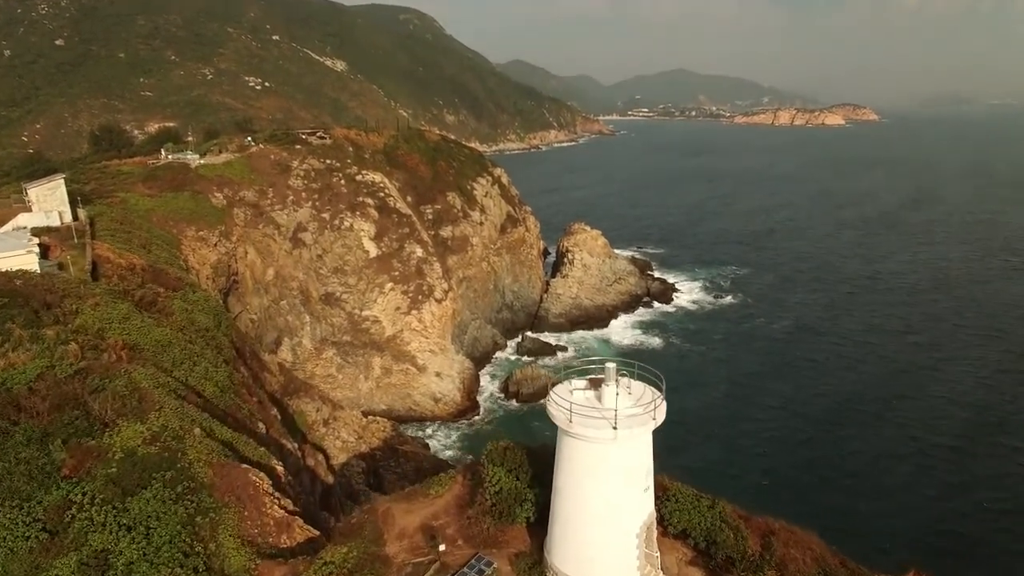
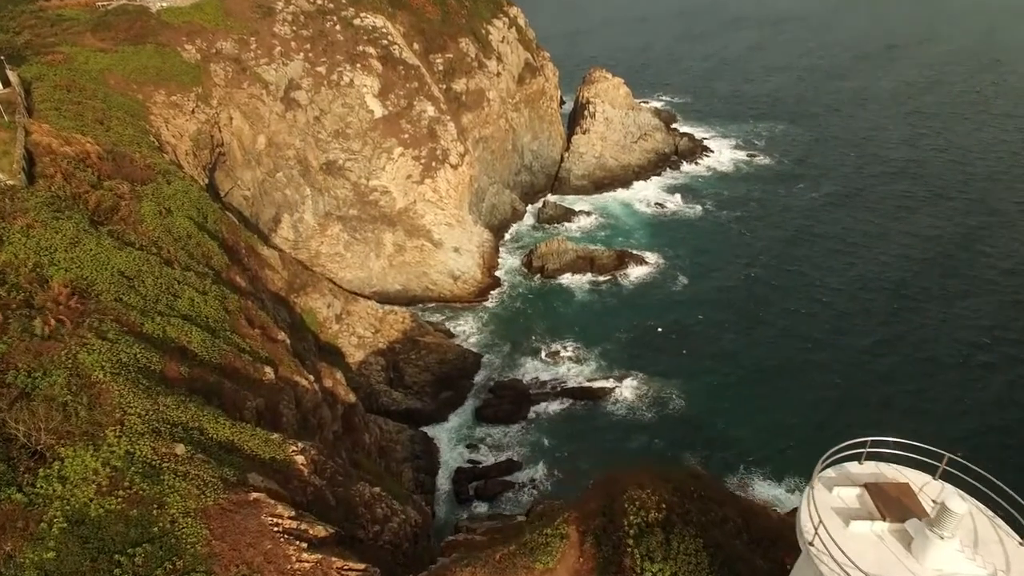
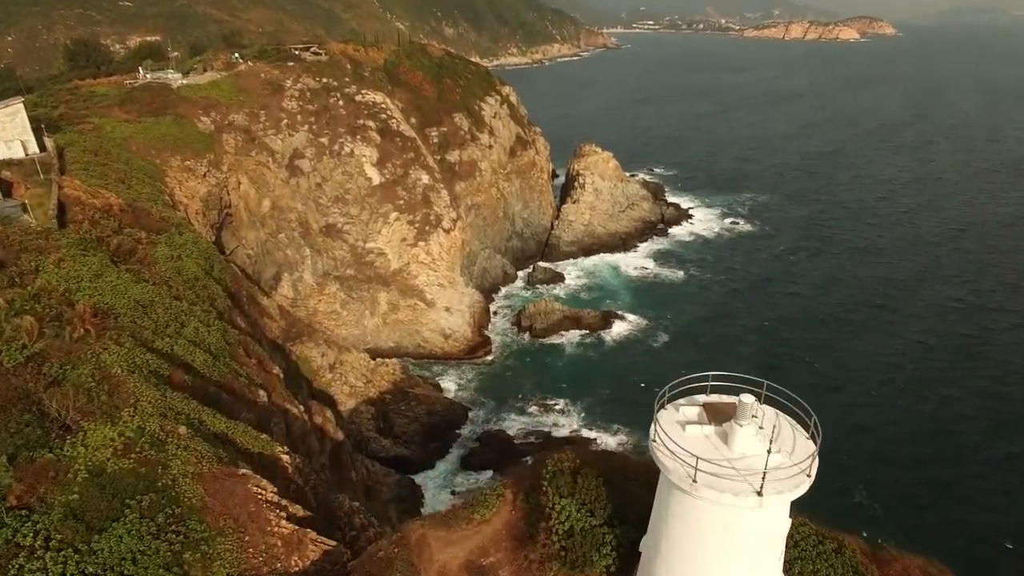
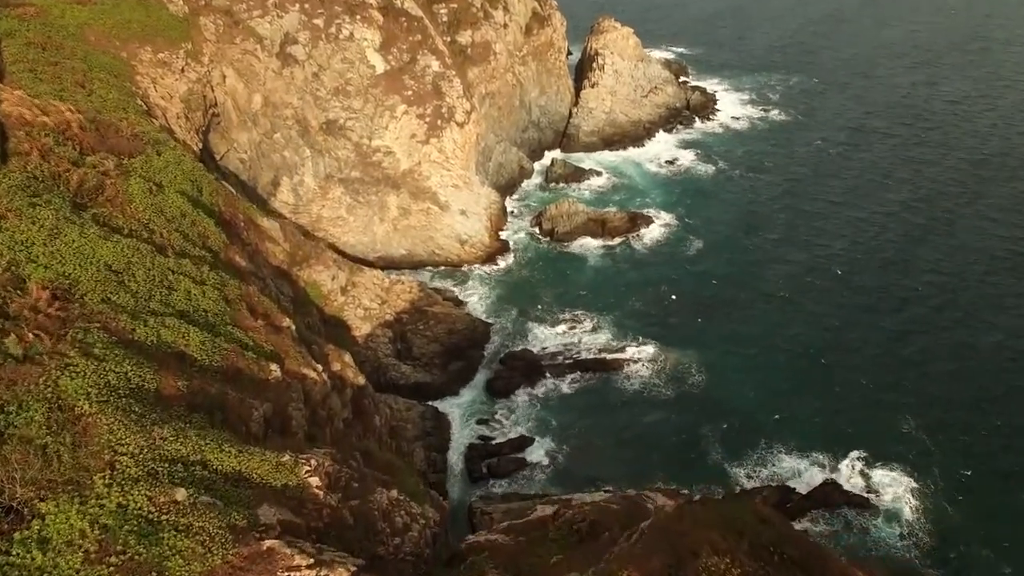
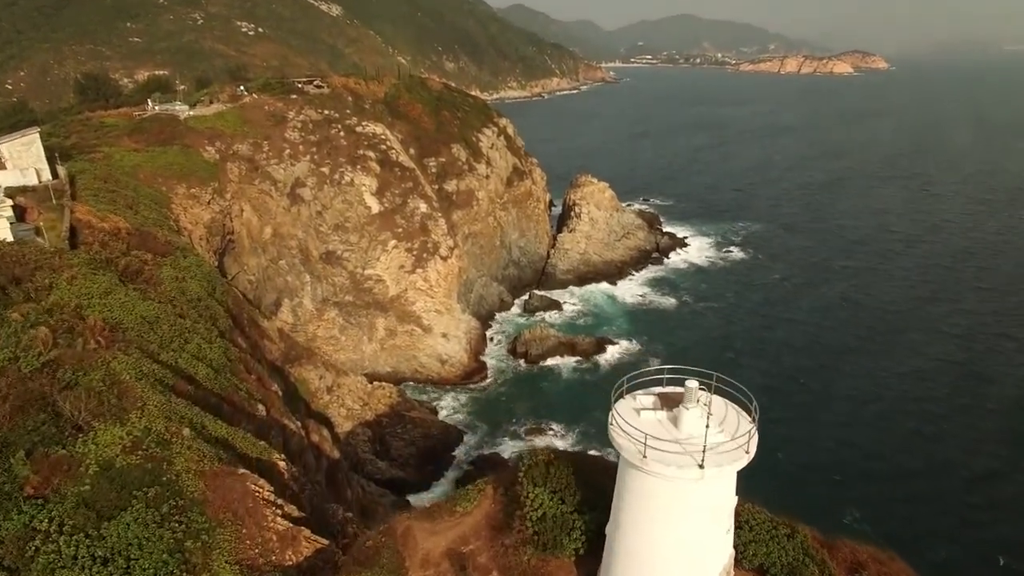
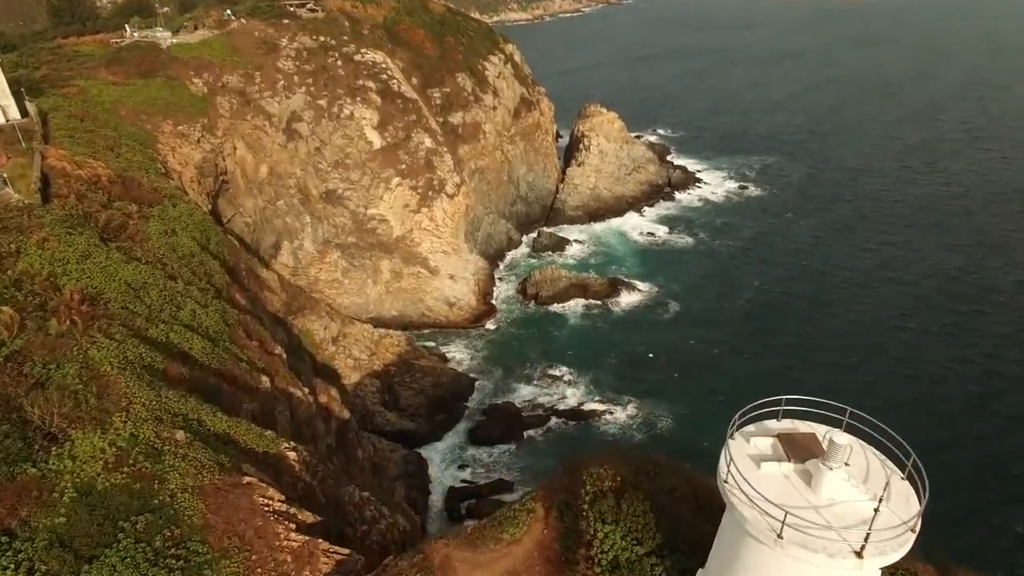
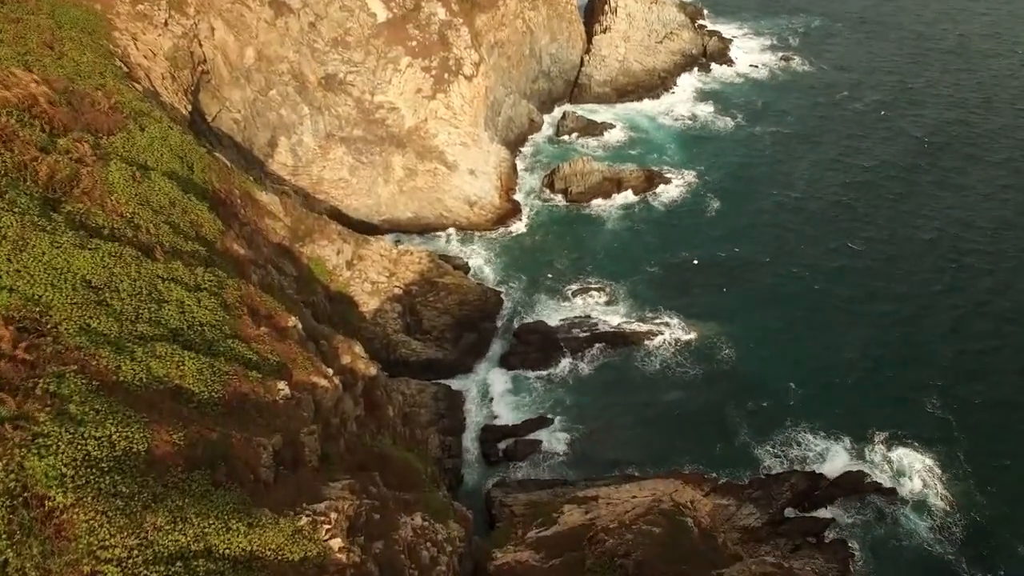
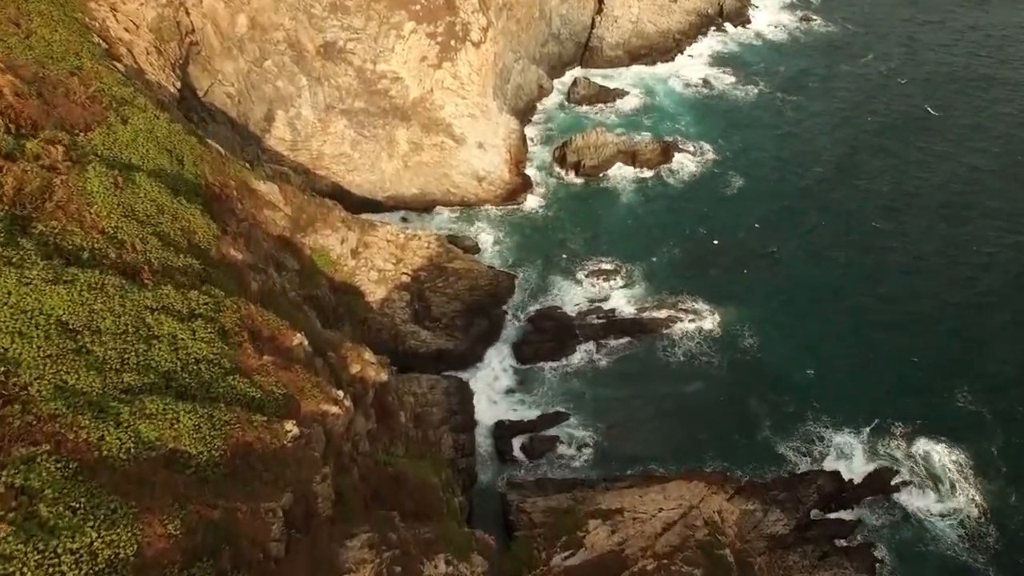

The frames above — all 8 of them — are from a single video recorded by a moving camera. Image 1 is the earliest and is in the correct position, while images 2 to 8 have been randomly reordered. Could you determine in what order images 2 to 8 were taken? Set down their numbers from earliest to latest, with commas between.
5, 3, 6, 2, 4, 7, 8
